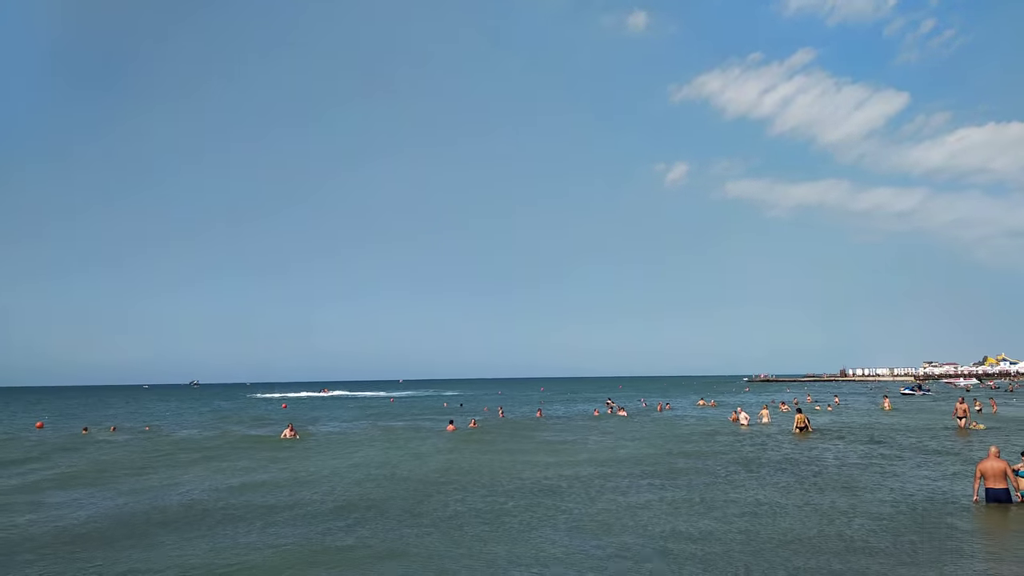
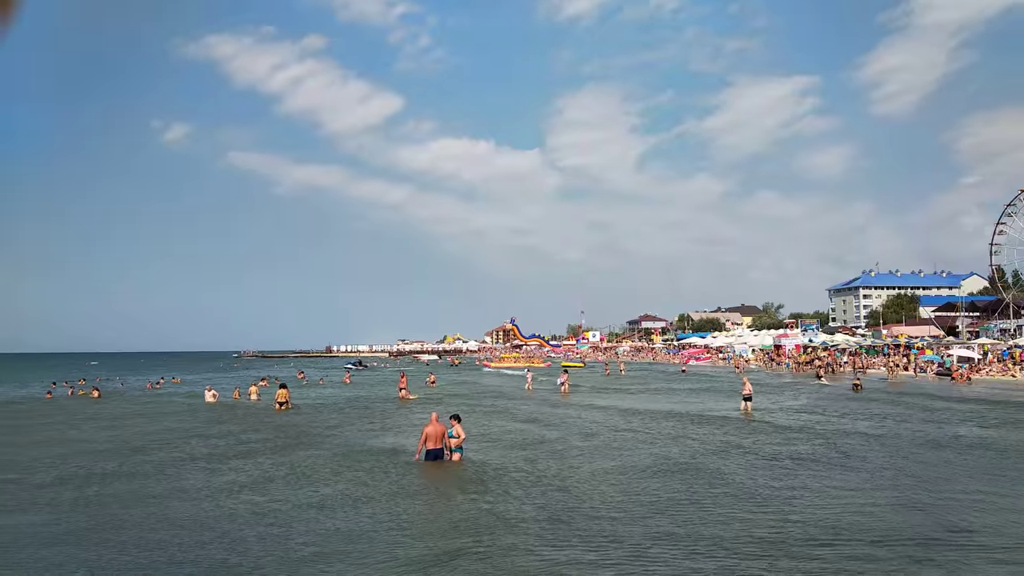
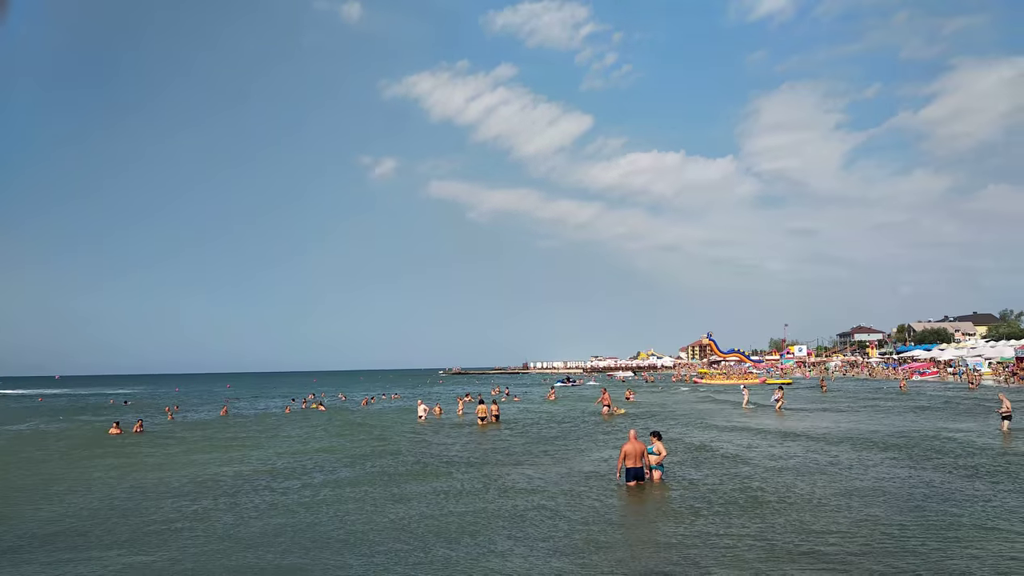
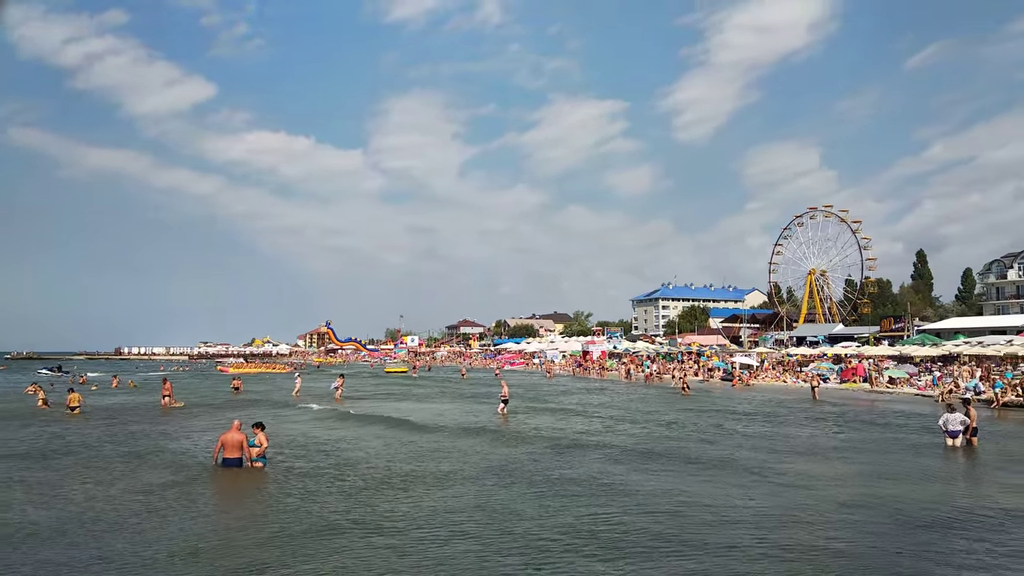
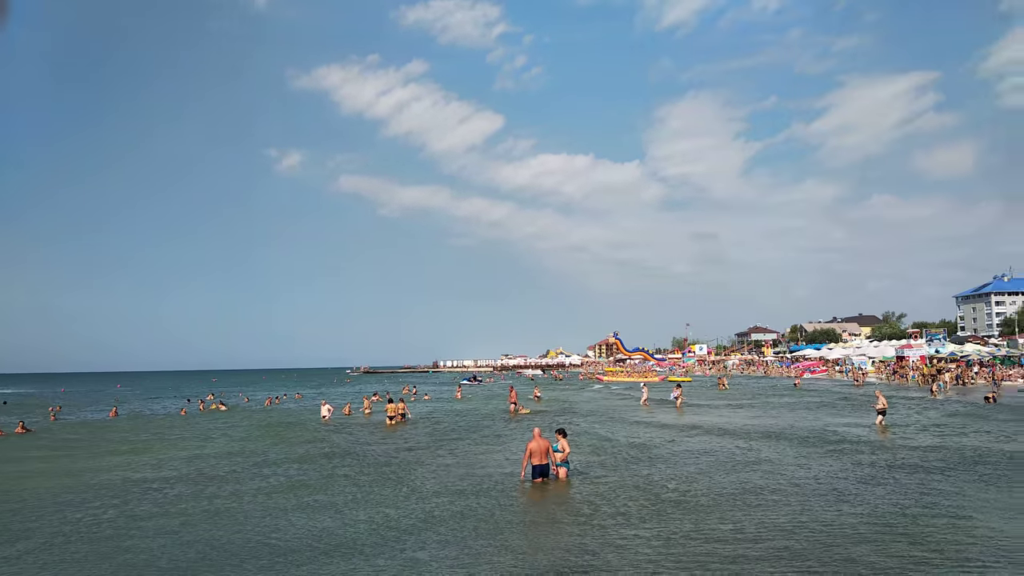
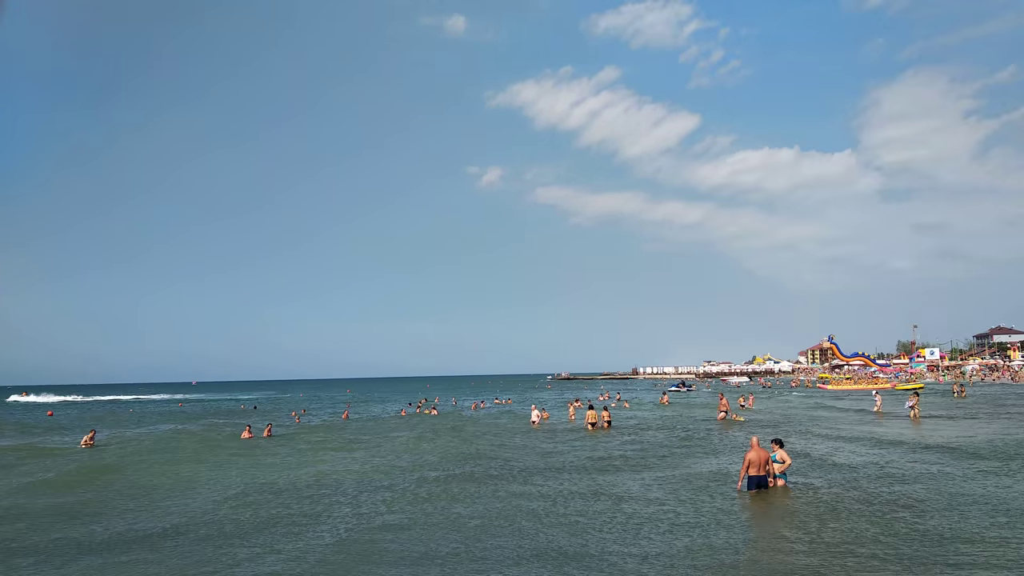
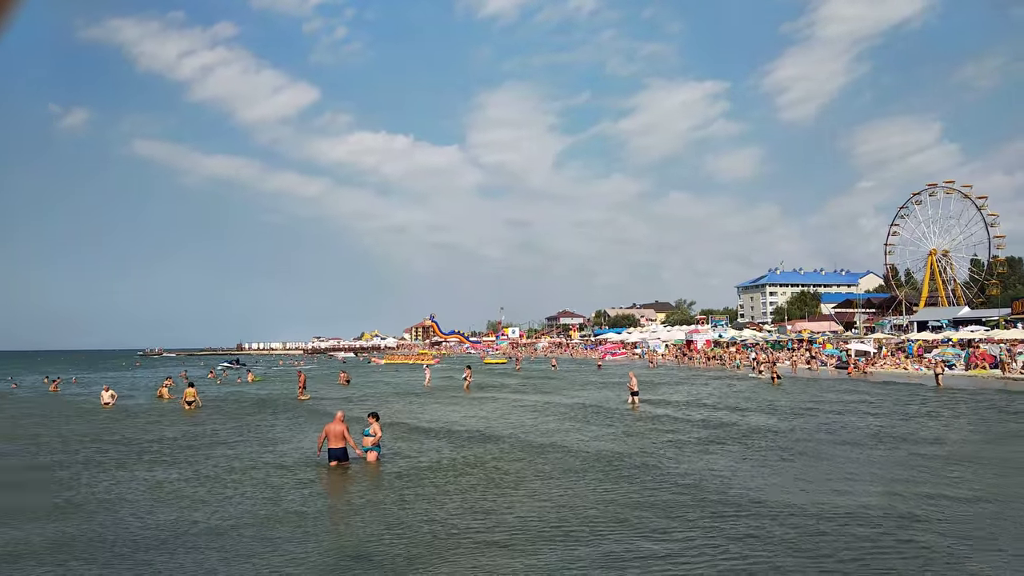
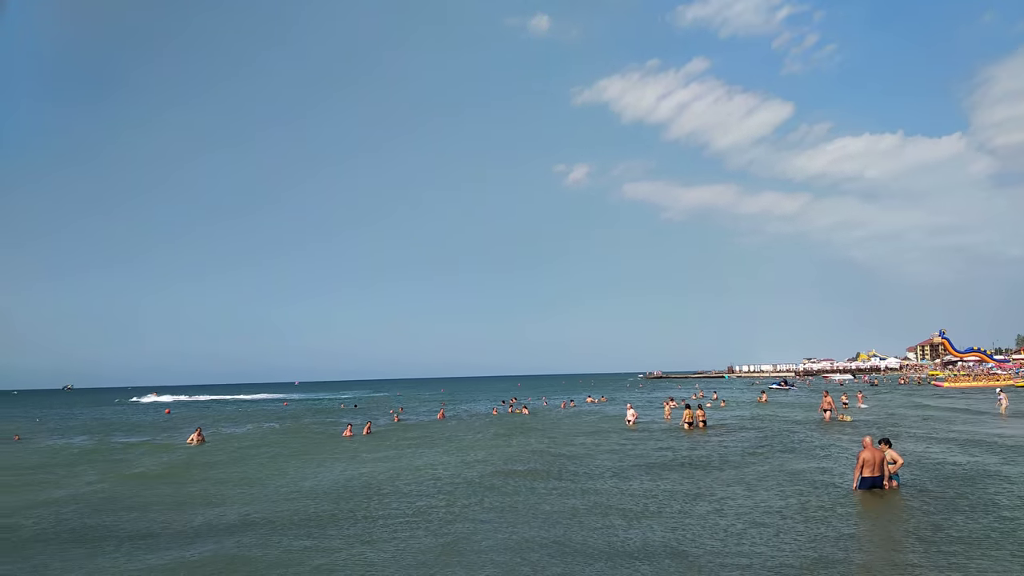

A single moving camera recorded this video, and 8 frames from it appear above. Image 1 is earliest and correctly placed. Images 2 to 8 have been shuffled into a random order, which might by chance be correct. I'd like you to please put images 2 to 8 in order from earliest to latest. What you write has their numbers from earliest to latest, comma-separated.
8, 6, 3, 5, 2, 7, 4
